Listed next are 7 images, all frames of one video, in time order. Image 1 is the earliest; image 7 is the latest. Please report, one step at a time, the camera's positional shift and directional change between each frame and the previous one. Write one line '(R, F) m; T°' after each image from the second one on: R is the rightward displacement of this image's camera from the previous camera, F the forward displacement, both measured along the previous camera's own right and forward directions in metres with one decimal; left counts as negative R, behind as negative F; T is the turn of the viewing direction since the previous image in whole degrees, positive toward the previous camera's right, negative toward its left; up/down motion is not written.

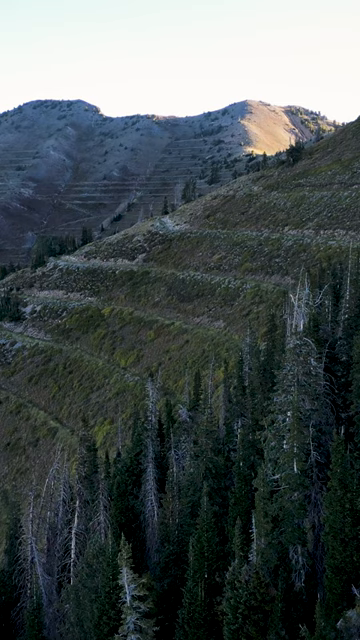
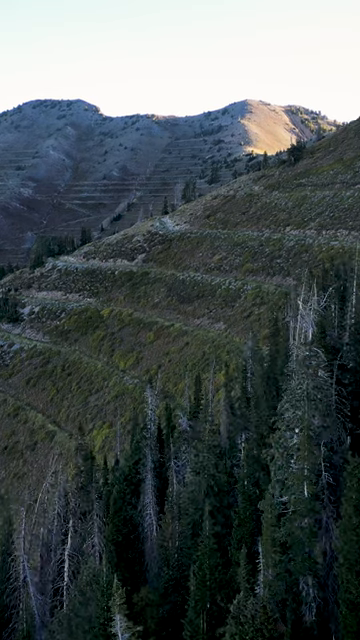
(0.0, +0.9) m; 0°
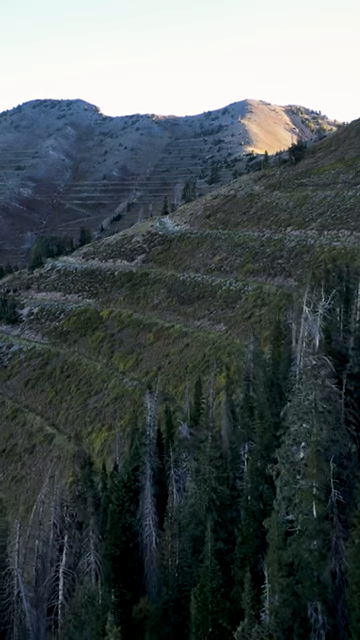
(0.0, +0.6) m; 0°
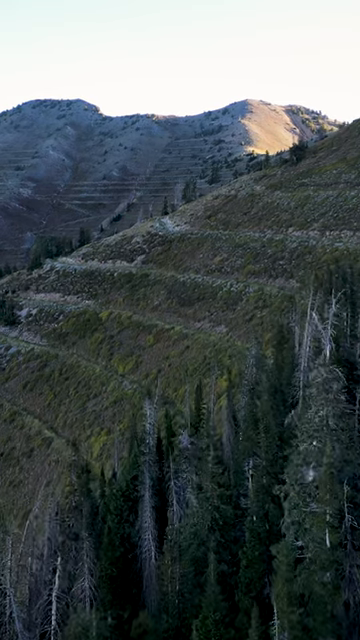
(0.0, +0.8) m; 0°
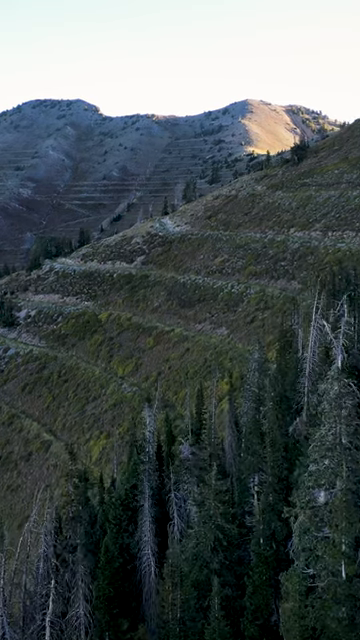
(0.0, +0.7) m; 0°
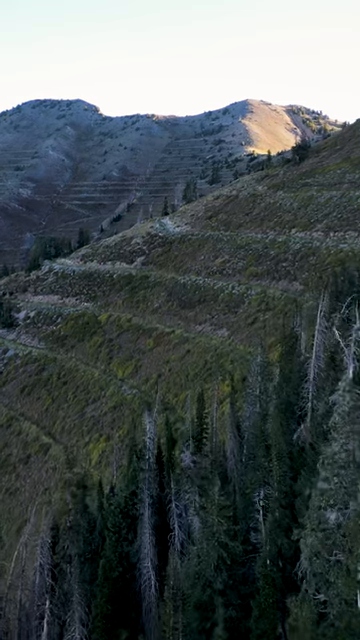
(0.0, +0.6) m; 0°
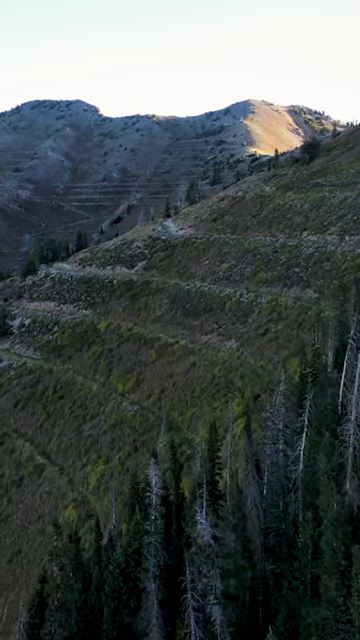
(-0.2, +3.9) m; 0°
